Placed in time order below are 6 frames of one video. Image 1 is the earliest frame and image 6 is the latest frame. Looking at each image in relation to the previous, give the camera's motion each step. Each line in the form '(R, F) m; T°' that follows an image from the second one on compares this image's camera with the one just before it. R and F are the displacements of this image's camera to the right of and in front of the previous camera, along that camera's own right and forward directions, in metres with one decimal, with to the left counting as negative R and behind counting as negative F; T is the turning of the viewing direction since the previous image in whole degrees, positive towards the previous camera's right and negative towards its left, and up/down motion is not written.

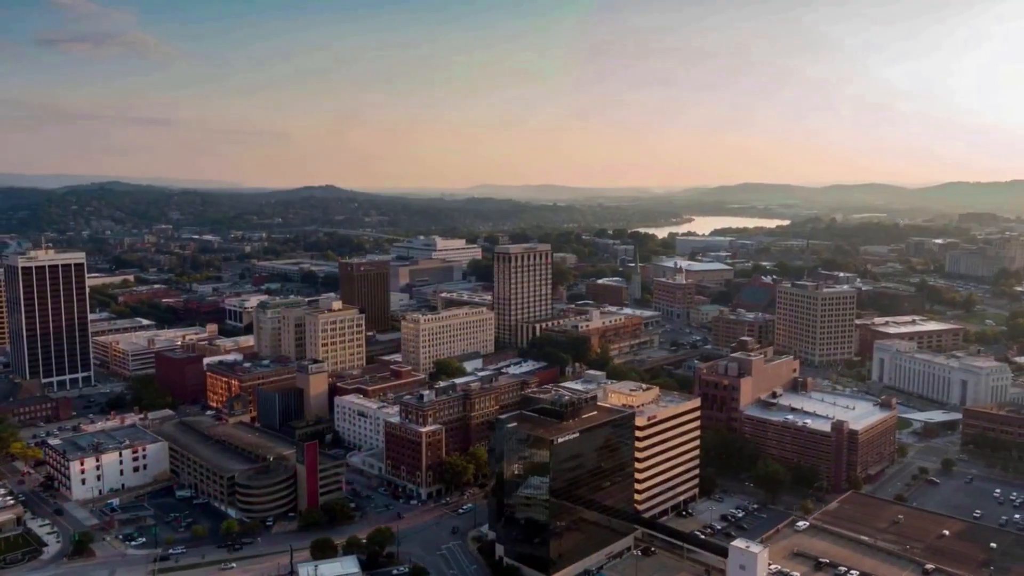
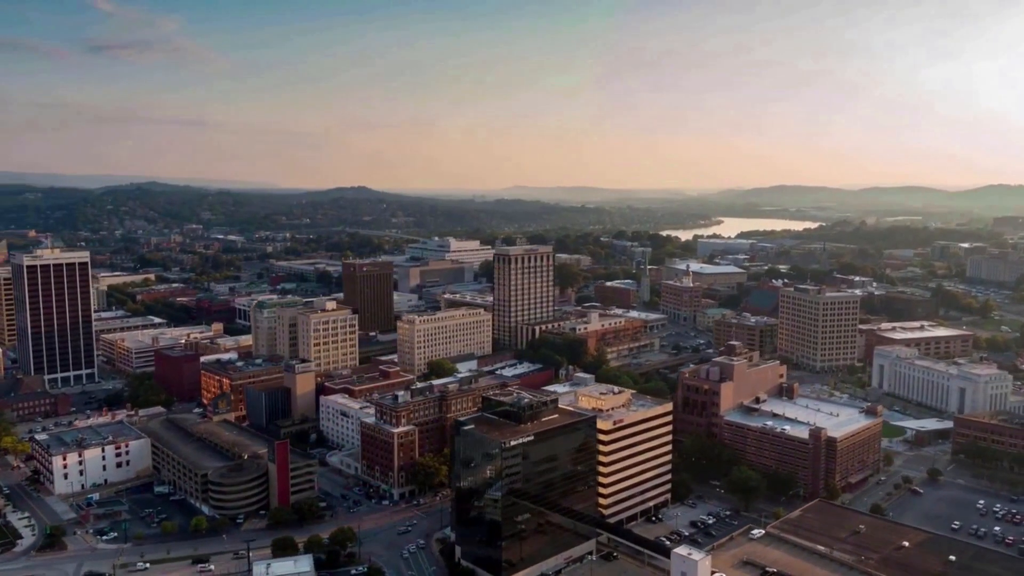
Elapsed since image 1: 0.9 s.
(+2.7, +0.1) m; -2°
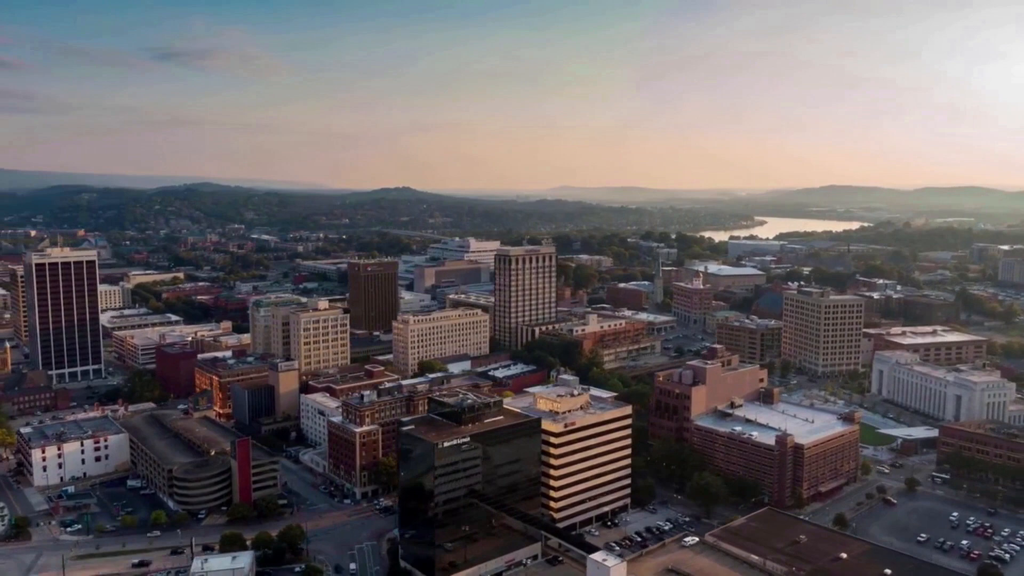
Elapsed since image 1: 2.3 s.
(+3.8, +0.2) m; -3°
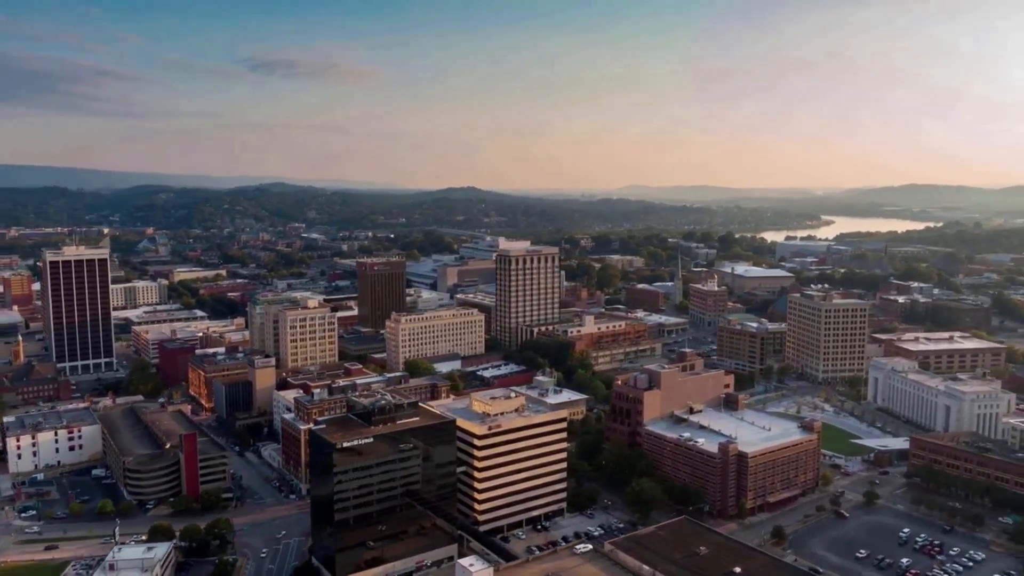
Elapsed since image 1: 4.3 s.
(+5.8, +0.5) m; -5°
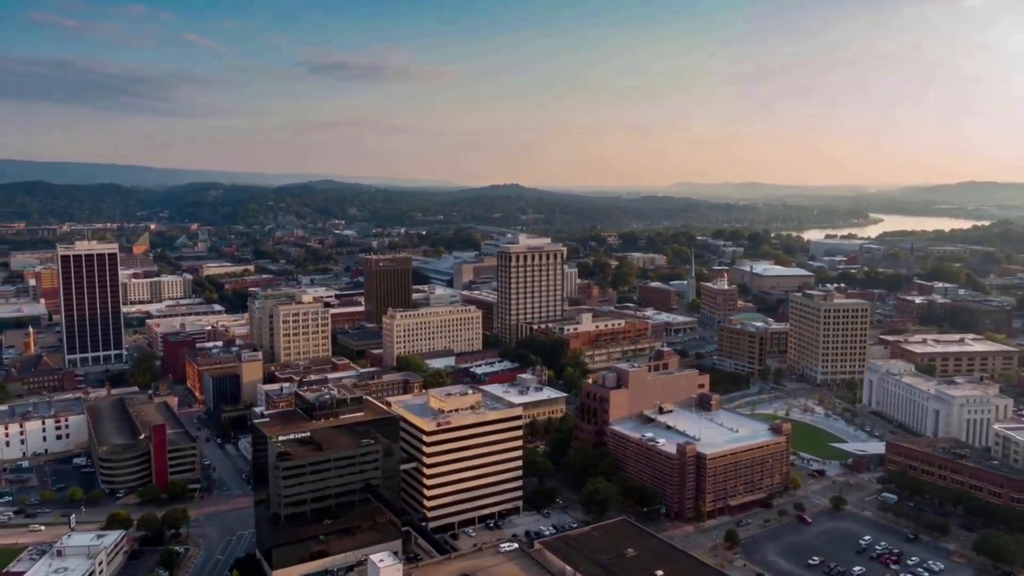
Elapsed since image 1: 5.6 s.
(+3.9, +0.3) m; -3°
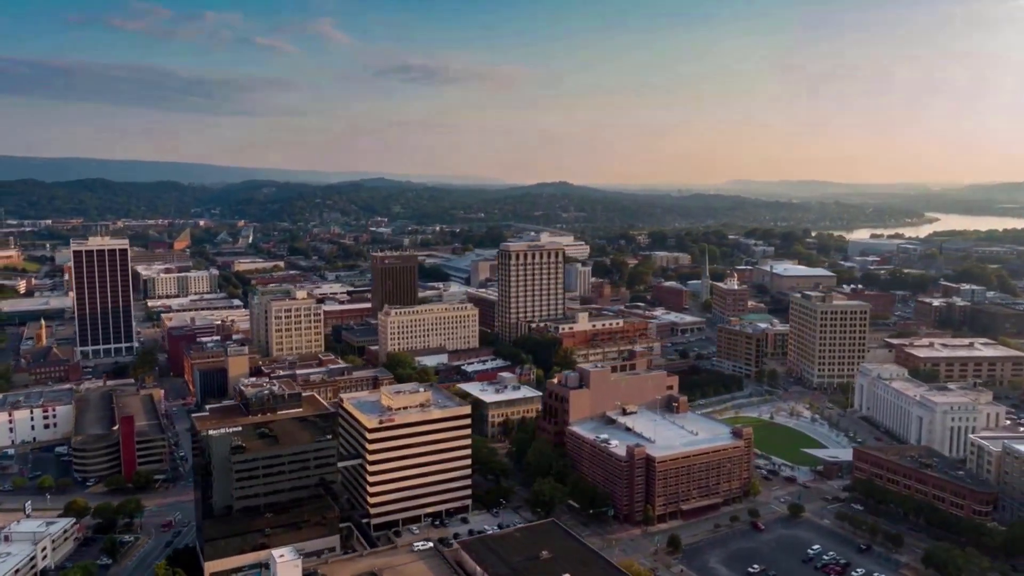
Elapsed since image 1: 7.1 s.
(+4.3, +0.3) m; -4°
